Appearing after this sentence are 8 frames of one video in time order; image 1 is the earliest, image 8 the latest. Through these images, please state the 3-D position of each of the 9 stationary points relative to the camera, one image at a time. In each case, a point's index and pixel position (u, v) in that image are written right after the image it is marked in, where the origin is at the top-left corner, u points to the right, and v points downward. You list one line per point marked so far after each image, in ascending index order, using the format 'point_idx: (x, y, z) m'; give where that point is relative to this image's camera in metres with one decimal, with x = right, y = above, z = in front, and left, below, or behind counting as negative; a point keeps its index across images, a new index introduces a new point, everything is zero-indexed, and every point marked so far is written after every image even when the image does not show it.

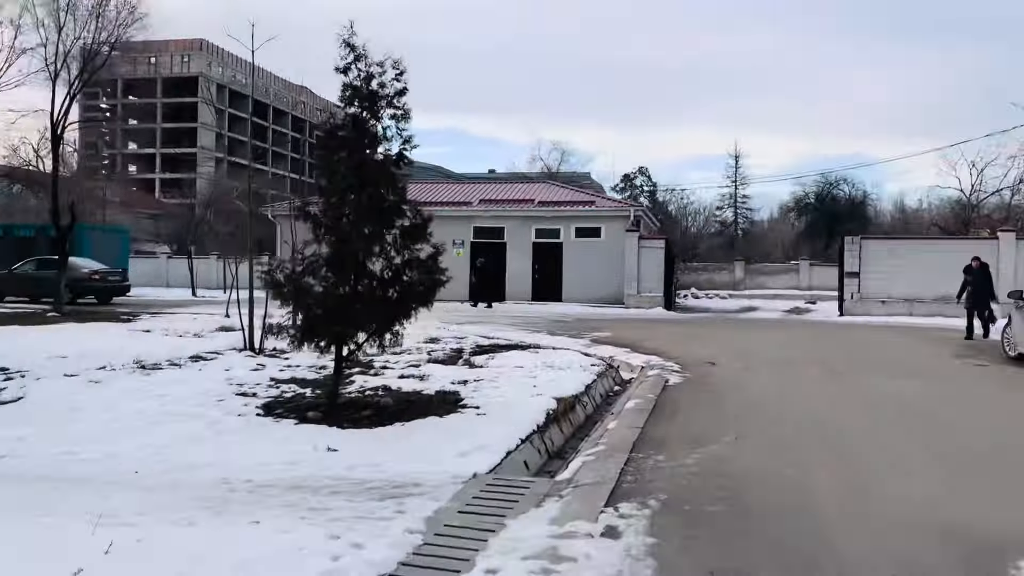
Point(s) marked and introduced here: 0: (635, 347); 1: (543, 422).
0: (+2.0, -0.9, +12.9) m
1: (+0.2, -1.1, +6.6) m
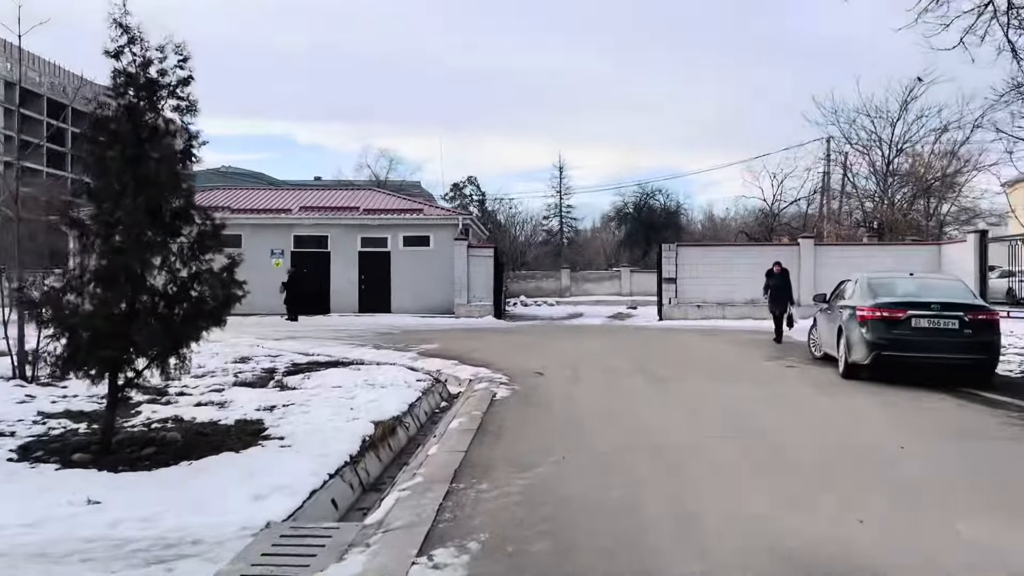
0: (-0.7, -1.1, +12.5) m
1: (-1.1, -1.2, +5.9) m
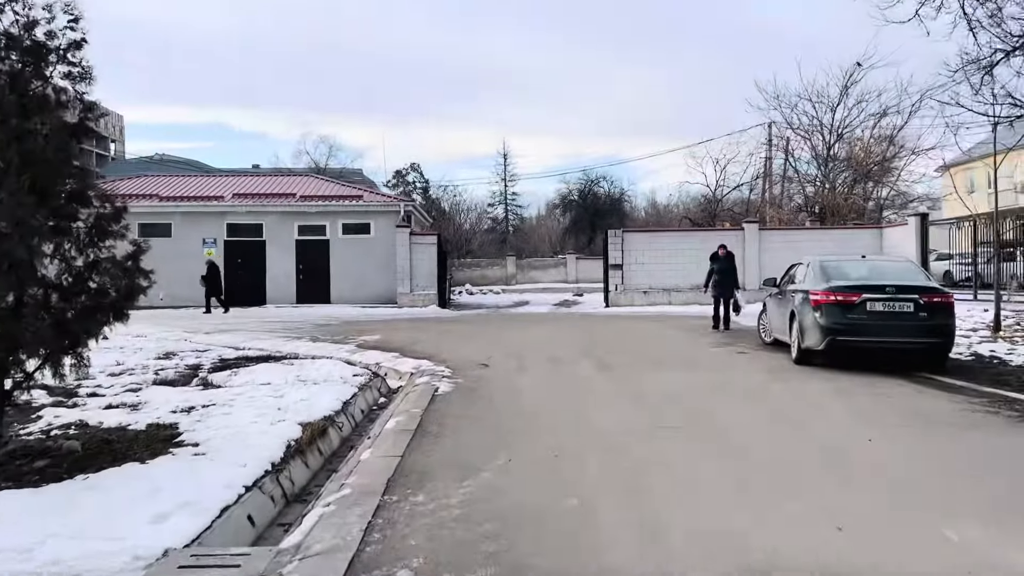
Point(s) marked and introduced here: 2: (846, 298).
0: (-1.5, -0.9, +11.9) m
1: (-1.5, -1.1, +5.3) m
2: (+3.5, -0.1, +8.7) m
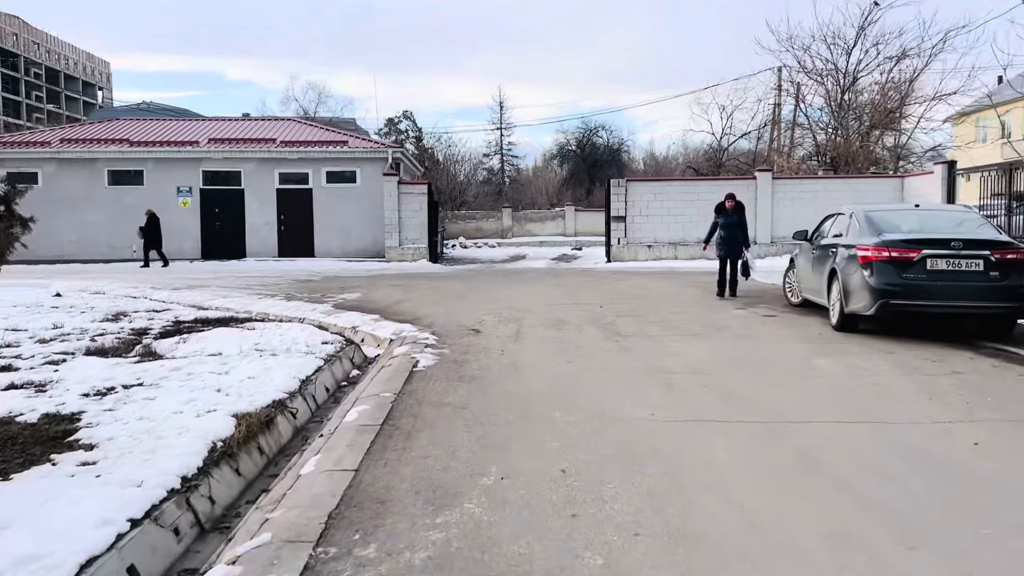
0: (-1.6, -0.3, +10.5) m
1: (-1.5, -0.9, +4.0) m
2: (+3.5, +0.3, +7.3) m
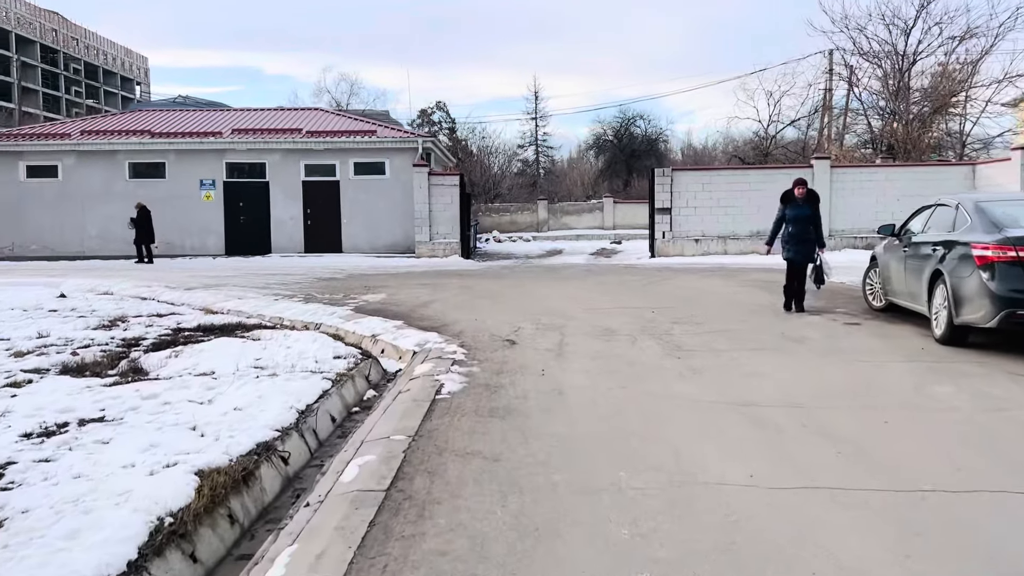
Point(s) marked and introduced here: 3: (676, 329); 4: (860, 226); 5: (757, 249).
0: (-1.1, -0.3, +9.4) m
1: (-1.3, -1.0, +2.9) m
2: (+3.8, +0.2, +6.0) m
3: (+1.6, -0.4, +8.0) m
4: (+8.1, +1.4, +19.3) m
5: (+5.8, +0.9, +19.3) m
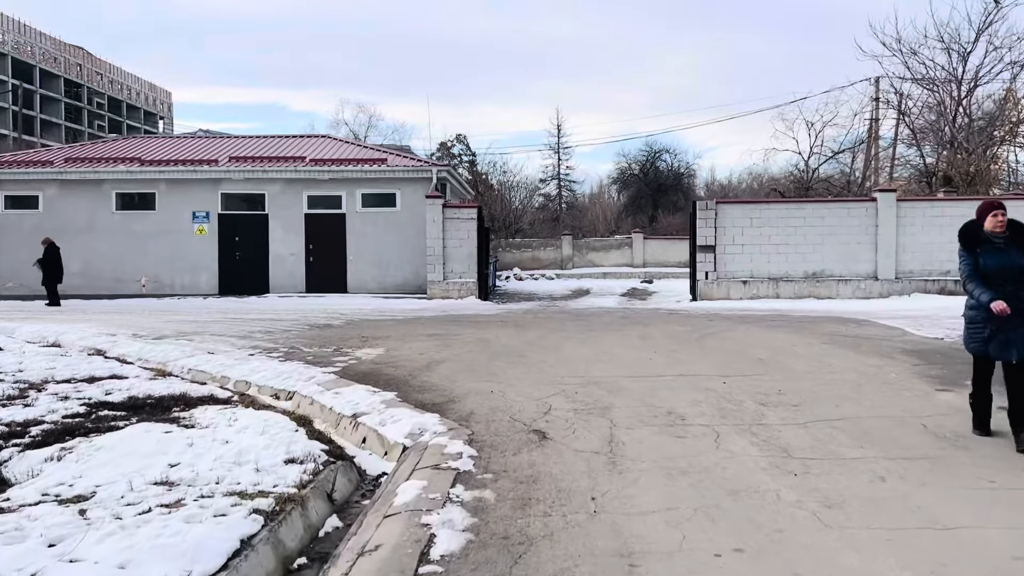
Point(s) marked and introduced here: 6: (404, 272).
0: (-0.9, -0.9, +7.3) m
1: (-1.3, -1.2, +0.7) m
2: (+4.0, -0.2, +3.8) m
3: (+1.8, -0.9, +5.7) m
4: (+8.6, +0.4, +16.9) m
5: (+6.3, -0.1, +17.1) m
6: (-2.5, +0.4, +19.1) m
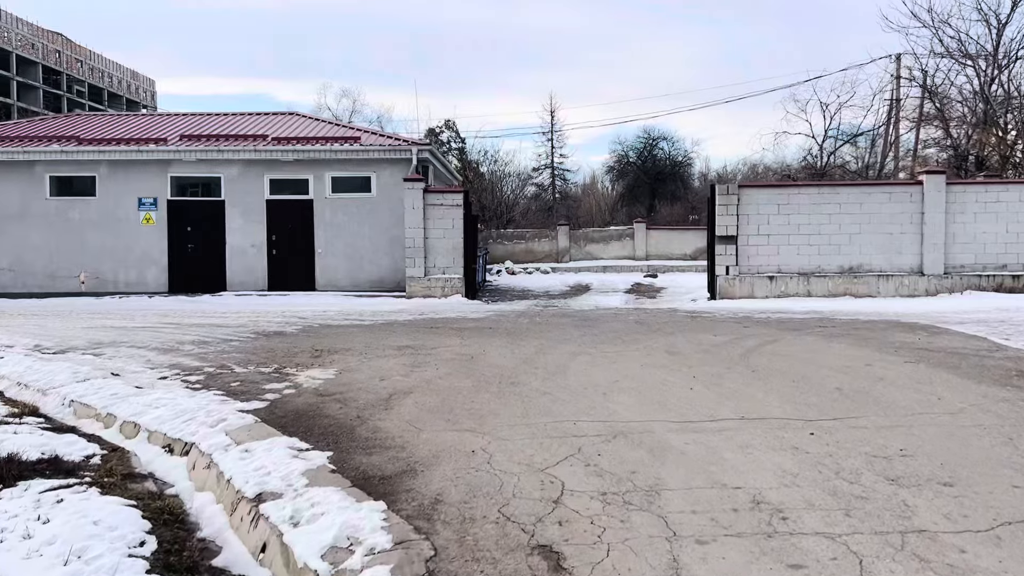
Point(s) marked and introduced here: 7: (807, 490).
0: (-1.0, -0.9, +5.0) m
1: (-1.3, -1.3, -1.6) m
2: (+3.9, -0.3, +1.5) m
3: (+1.7, -0.9, +3.5) m
4: (+8.5, +0.5, +14.7) m
5: (+6.1, 0.0, +14.8) m
6: (-2.7, +0.4, +16.8) m
7: (+1.4, -0.9, +3.9) m
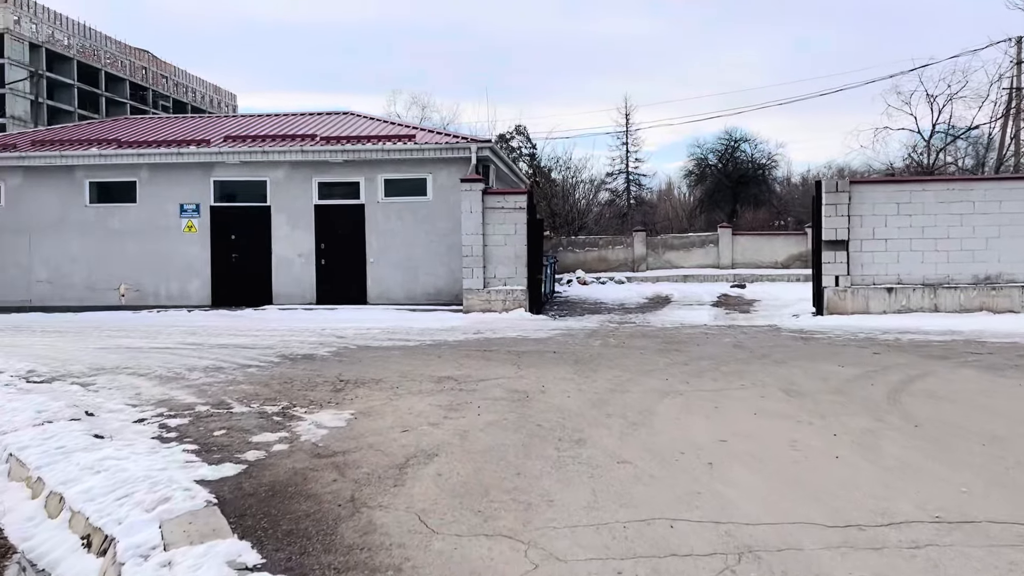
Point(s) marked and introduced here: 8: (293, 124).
0: (-0.7, -1.0, +3.2) m
1: (-1.6, -1.4, -3.3) m
2: (+3.8, -0.3, -0.7) m
3: (+1.8, -1.0, +1.5) m
4: (+9.5, +0.3, +12.1) m
5: (+7.2, -0.2, +12.4) m
6: (-1.4, +0.2, +15.2) m
7: (+1.5, -1.0, +2.0) m
8: (-4.6, +3.4, +17.1) m
